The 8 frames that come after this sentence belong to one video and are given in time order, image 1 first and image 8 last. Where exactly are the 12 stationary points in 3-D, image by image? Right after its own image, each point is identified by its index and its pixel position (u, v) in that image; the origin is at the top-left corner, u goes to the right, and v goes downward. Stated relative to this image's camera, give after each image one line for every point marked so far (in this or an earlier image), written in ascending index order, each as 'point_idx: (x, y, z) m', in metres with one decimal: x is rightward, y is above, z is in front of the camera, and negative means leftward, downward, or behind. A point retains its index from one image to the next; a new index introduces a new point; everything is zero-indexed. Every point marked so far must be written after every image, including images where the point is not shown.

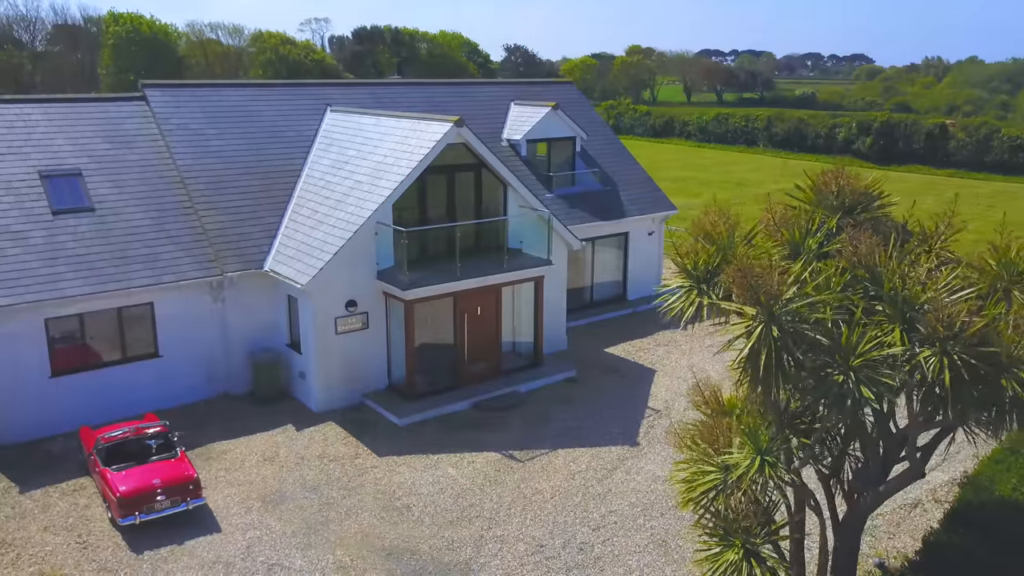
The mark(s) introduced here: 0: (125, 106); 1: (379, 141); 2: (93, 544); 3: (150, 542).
0: (-9.2, +4.3, +19.7) m
1: (-3.1, +3.3, +18.8) m
2: (-6.2, -3.8, +12.3) m
3: (-5.4, -3.8, +12.5) m
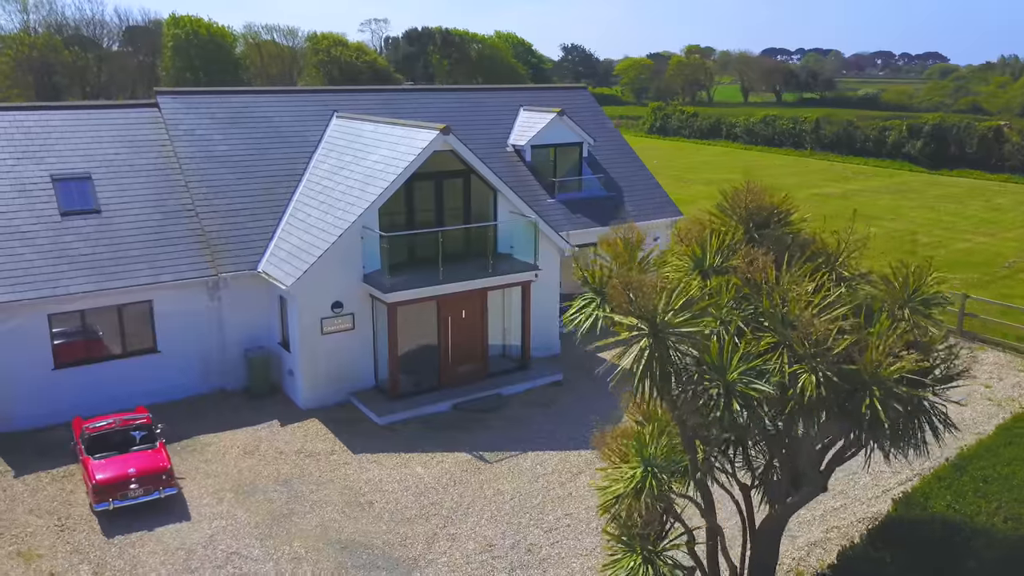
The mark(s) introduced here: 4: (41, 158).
0: (-9.3, +4.3, +20.7) m
1: (-3.3, +3.3, +19.4) m
2: (-7.0, -3.8, +13.2) m
3: (-6.2, -3.8, +13.2) m
4: (-10.5, +2.9, +18.5) m
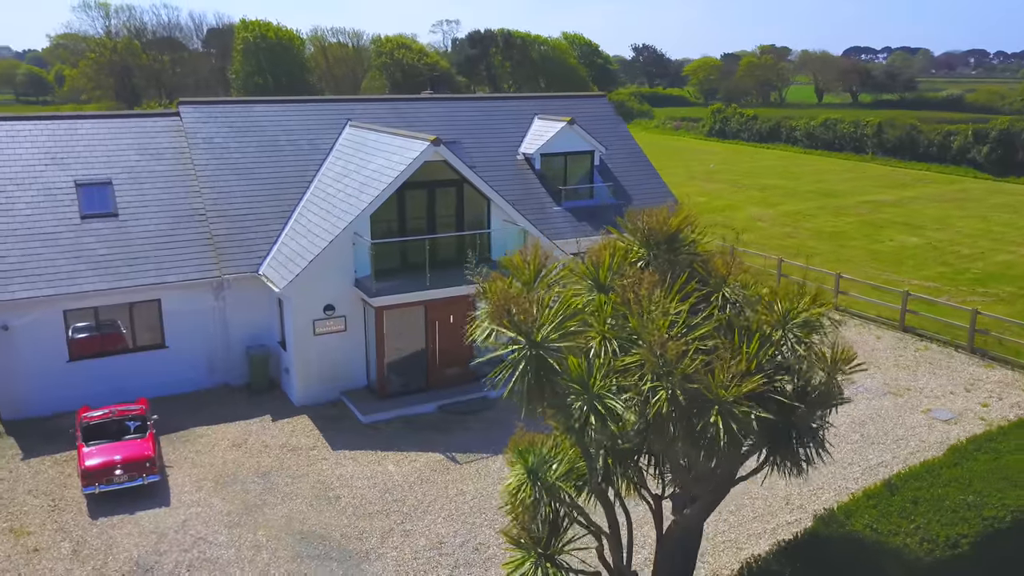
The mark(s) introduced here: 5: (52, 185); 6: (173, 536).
0: (-9.3, +4.4, +22.0) m
1: (-3.4, +3.2, +20.2) m
2: (-7.8, -3.8, +14.3) m
3: (-7.0, -3.8, +14.3) m
4: (-10.7, +2.9, +19.9) m
5: (-10.7, +2.4, +19.4) m
6: (-5.5, -4.0, +13.6) m
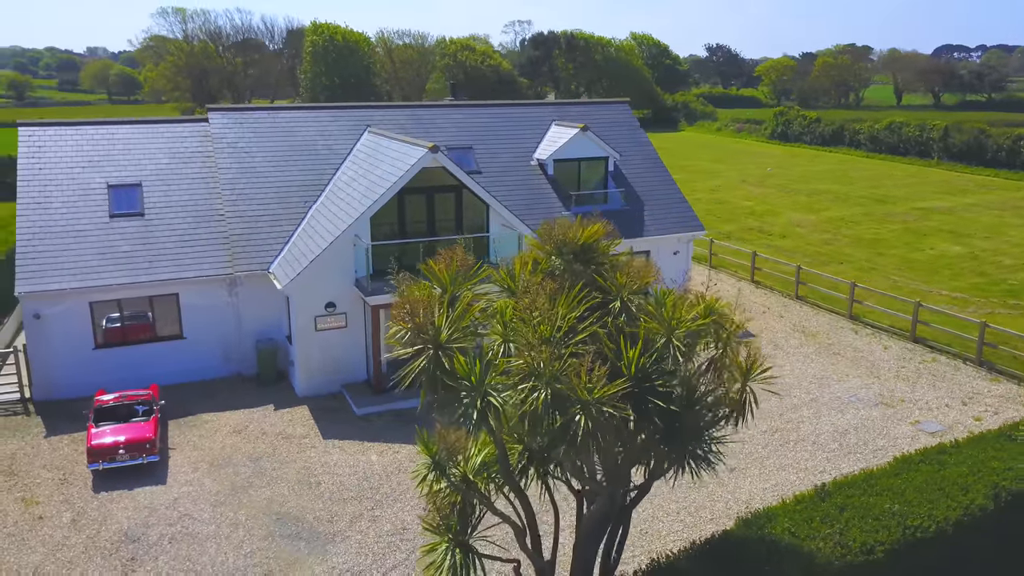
0: (-9.0, +4.5, +23.6) m
1: (-3.4, +3.2, +21.2) m
2: (-8.4, -3.7, +15.7) m
3: (-7.6, -3.7, +15.7) m
4: (-10.6, +3.1, +21.6) m
5: (-10.8, +2.6, +21.1) m
6: (-6.2, -4.0, +14.9) m
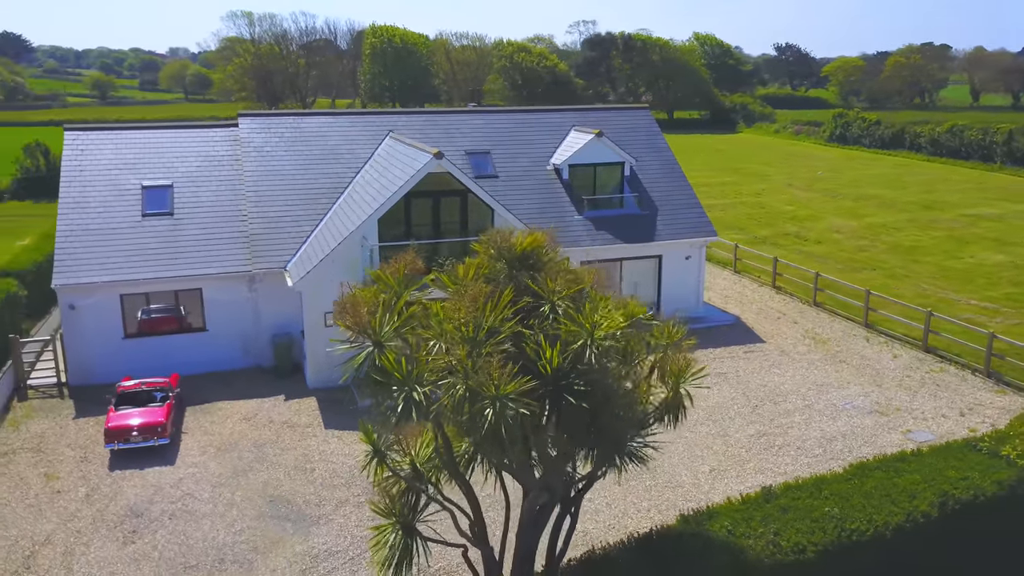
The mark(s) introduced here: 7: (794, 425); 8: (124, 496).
0: (-8.6, +4.6, +25.0) m
1: (-3.2, +3.2, +22.2) m
2: (-8.7, -3.5, +17.1) m
3: (-7.9, -3.6, +17.0) m
4: (-10.4, +3.3, +23.1) m
5: (-10.6, +2.8, +22.6) m
6: (-6.7, -3.9, +16.1) m
7: (+6.4, -3.1, +18.9) m
8: (-7.4, -4.0, +15.9) m
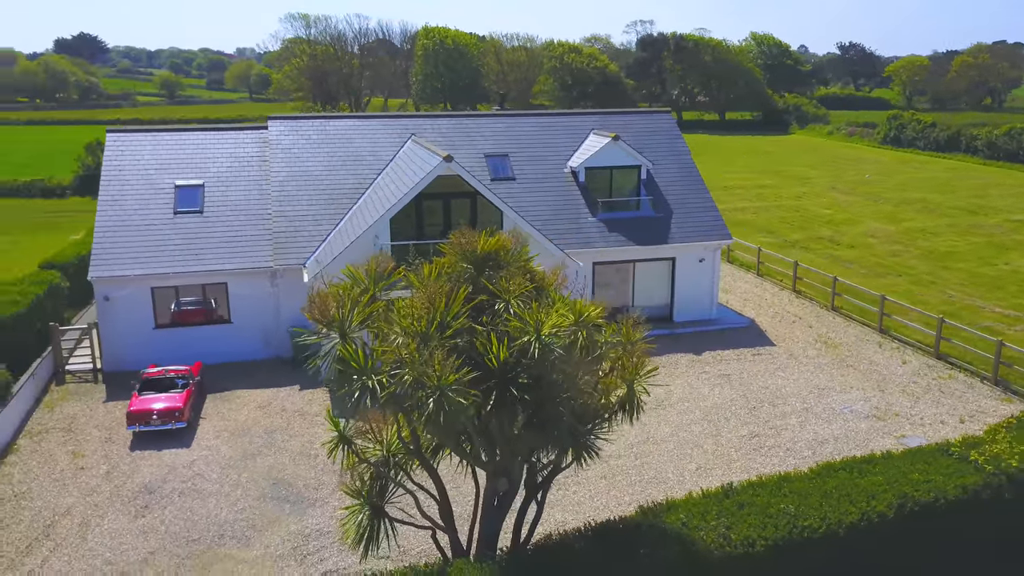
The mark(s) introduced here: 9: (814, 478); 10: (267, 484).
0: (-8.1, +4.8, +26.2) m
1: (-2.9, +3.3, +23.1) m
2: (-8.9, -3.4, +18.5) m
3: (-8.1, -3.4, +18.3) m
4: (-10.0, +3.5, +24.5) m
5: (-10.2, +2.9, +24.1) m
6: (-6.9, -3.8, +17.3) m
7: (+6.4, -3.2, +19.2) m
8: (-7.6, -3.8, +17.1) m
9: (+4.9, -3.1, +13.4) m
10: (-4.9, -4.0, +16.8) m
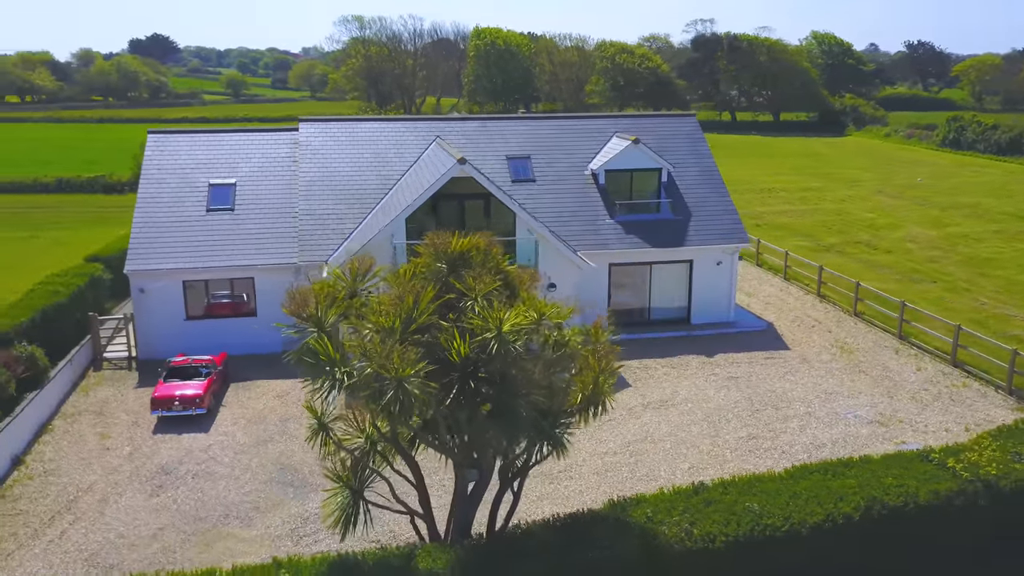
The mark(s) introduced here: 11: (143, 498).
0: (-7.4, +5.0, +27.4) m
1: (-2.4, +3.4, +23.9) m
2: (-8.8, -3.2, +19.7) m
3: (-8.1, -3.3, +19.4) m
4: (-9.4, +3.7, +25.8) m
5: (-9.7, +3.1, +25.3) m
6: (-6.9, -3.6, +18.3) m
7: (+6.4, -3.3, +19.3) m
8: (-7.7, -3.7, +18.2) m
9: (+4.5, -3.1, +13.7) m
10: (-5.0, -3.9, +17.7) m
11: (-7.3, -4.2, +16.5) m
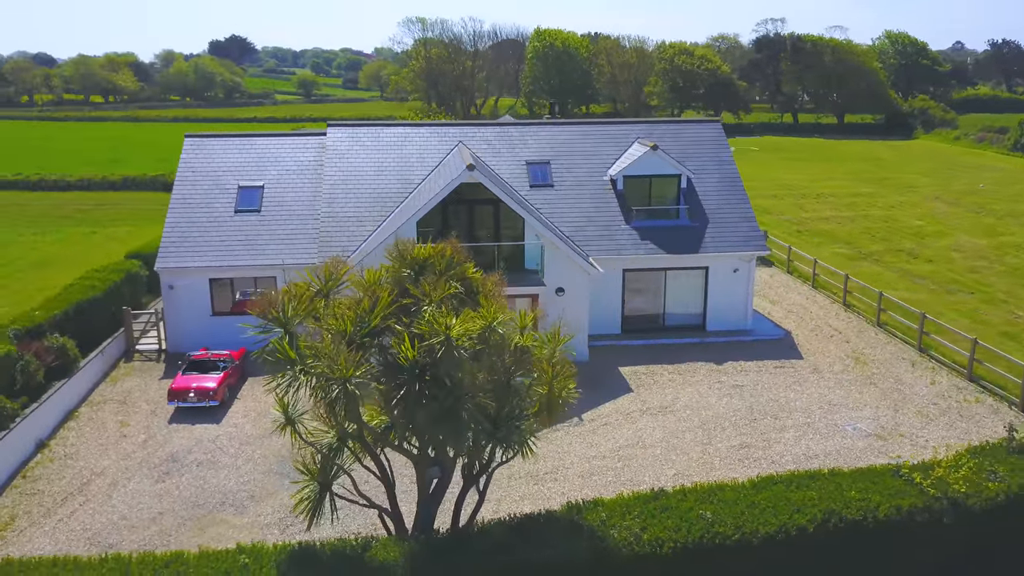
0: (-6.7, +5.0, +28.4) m
1: (-2.0, +3.3, +24.5) m
2: (-8.9, -3.1, +20.8) m
3: (-8.2, -3.2, +20.5) m
4: (-8.9, +3.7, +27.0) m
5: (-9.2, +3.2, +26.5) m
6: (-7.1, -3.6, +19.4) m
7: (+6.3, -3.5, +19.3) m
8: (-7.9, -3.6, +19.3) m
9: (+3.9, -3.3, +13.8) m
10: (-5.3, -3.9, +18.6) m
11: (-7.7, -4.1, +17.6) m
